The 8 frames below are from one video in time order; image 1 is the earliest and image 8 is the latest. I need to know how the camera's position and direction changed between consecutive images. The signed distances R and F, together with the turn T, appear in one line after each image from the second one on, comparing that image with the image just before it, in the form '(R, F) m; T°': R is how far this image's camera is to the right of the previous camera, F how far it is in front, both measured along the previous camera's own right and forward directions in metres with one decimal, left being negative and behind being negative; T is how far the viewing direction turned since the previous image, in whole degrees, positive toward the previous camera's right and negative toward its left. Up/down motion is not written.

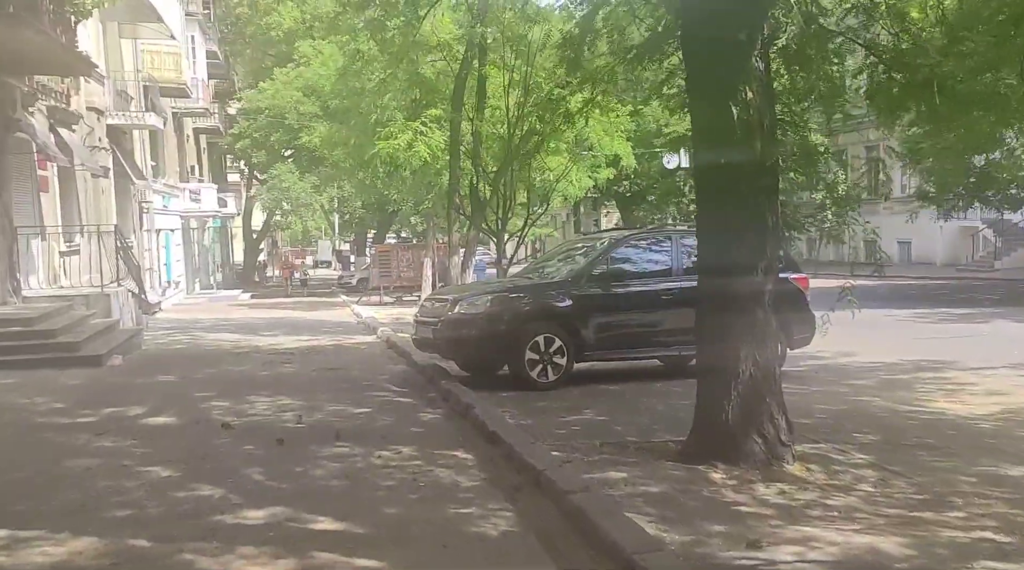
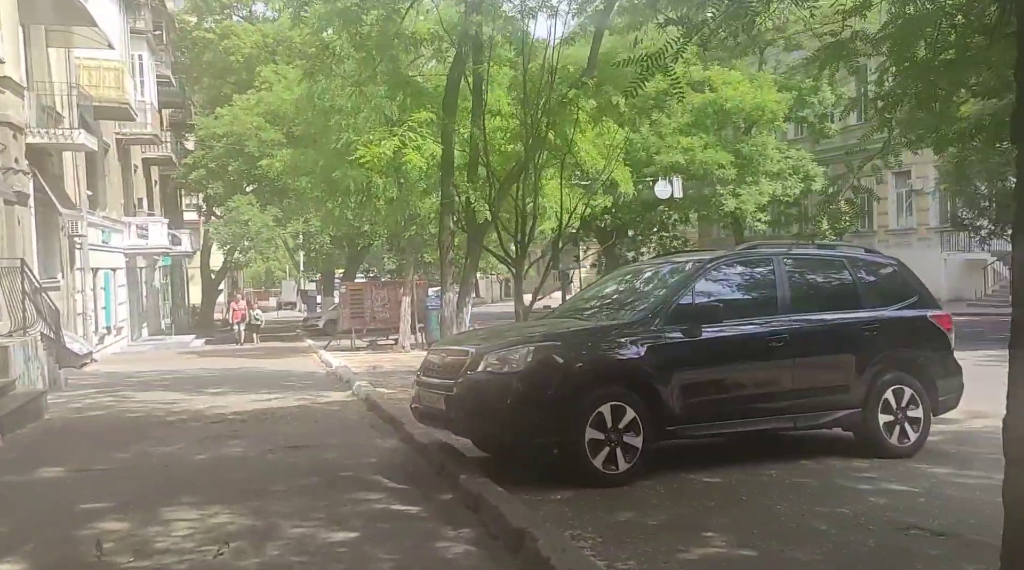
(-0.4, +2.6) m; +2°
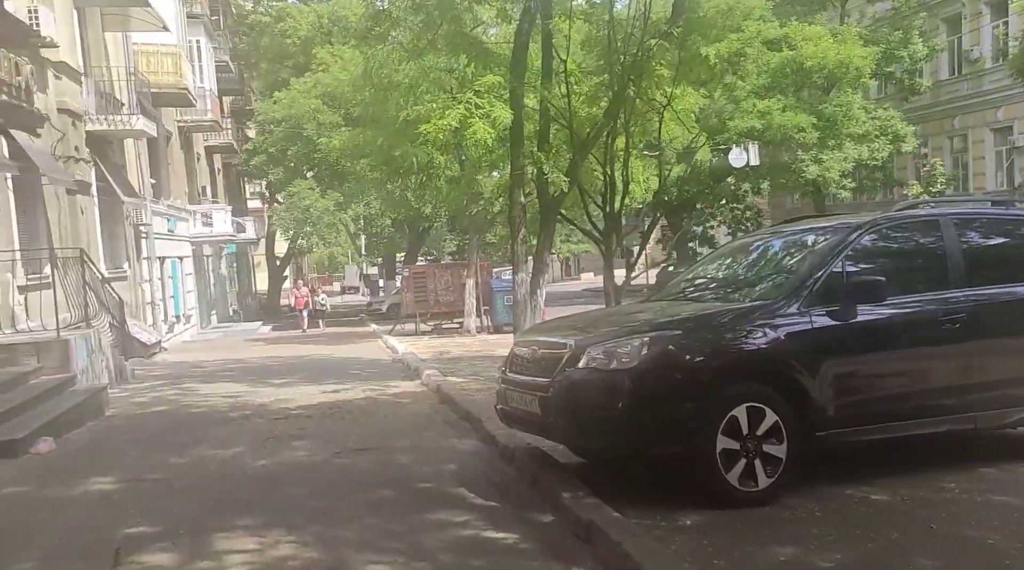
(-0.2, +0.9) m; -3°
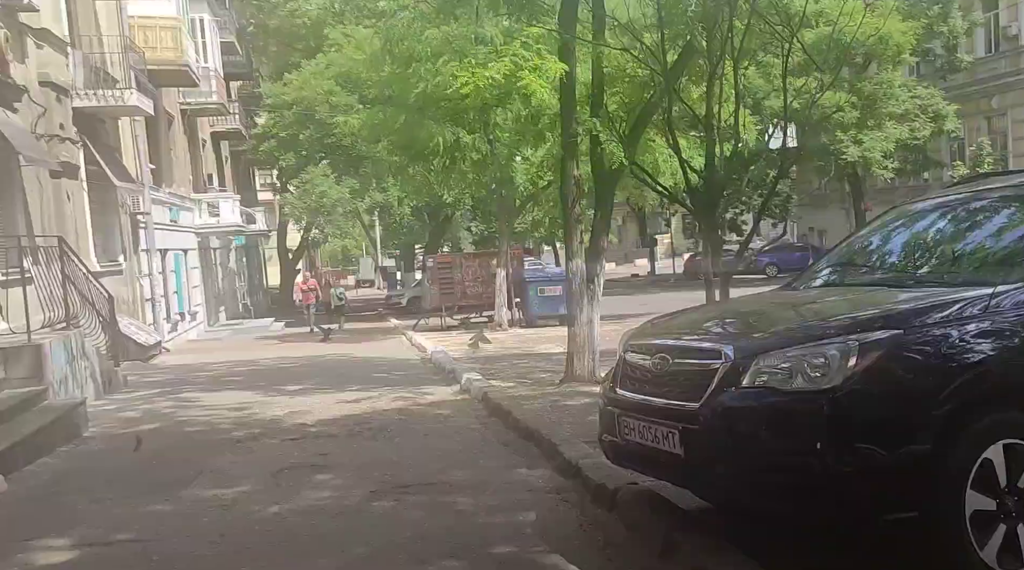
(-0.4, +1.6) m; -1°
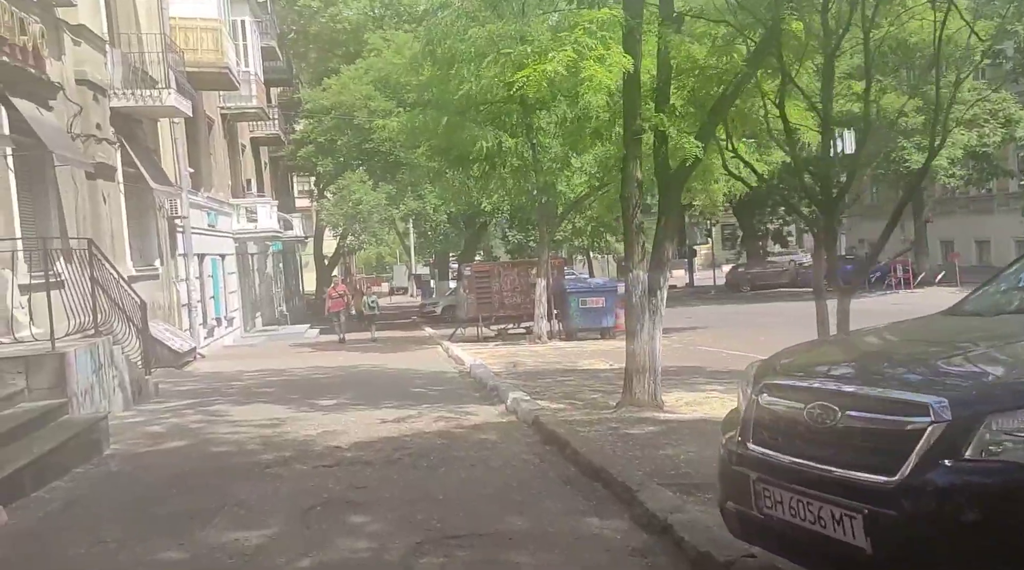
(-0.2, +0.8) m; -2°
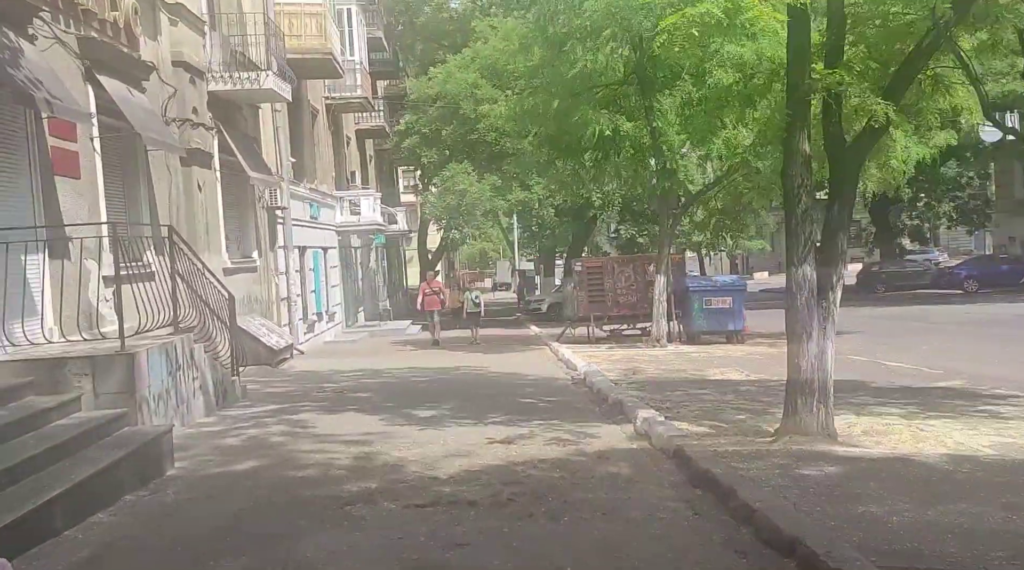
(-0.2, +1.5) m; -6°
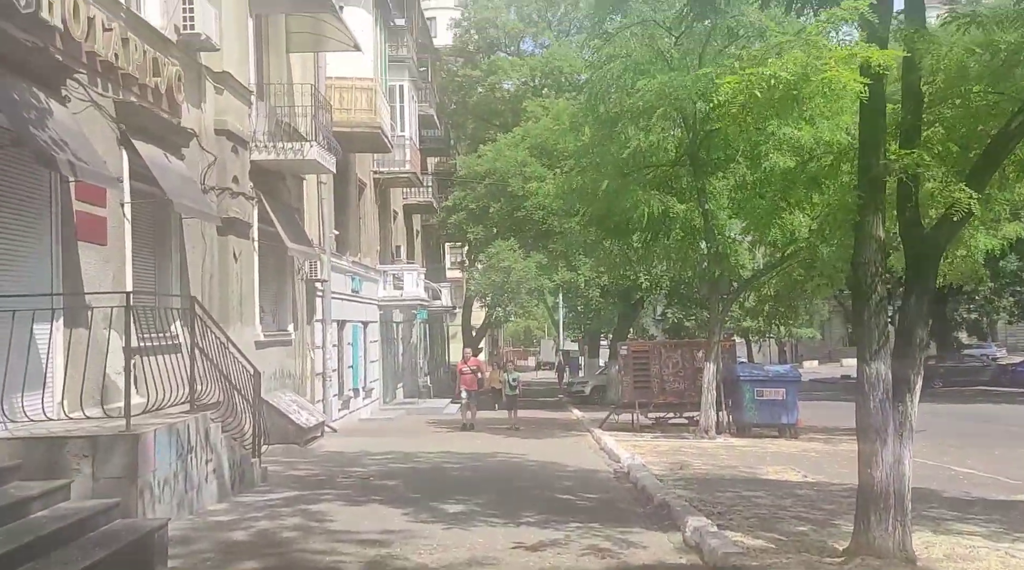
(0.0, +0.7) m; -3°
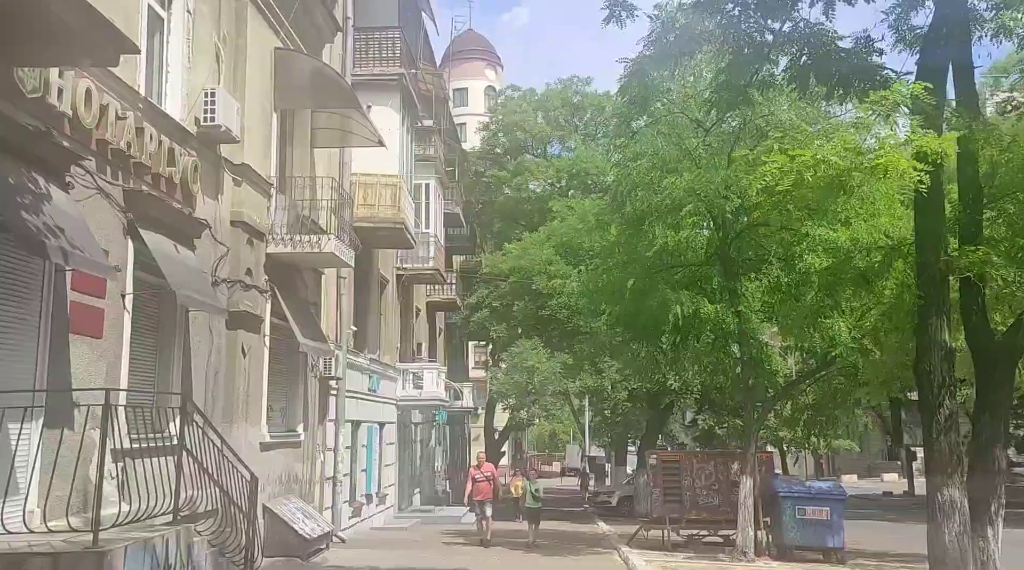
(0.0, +0.9) m; -1°
